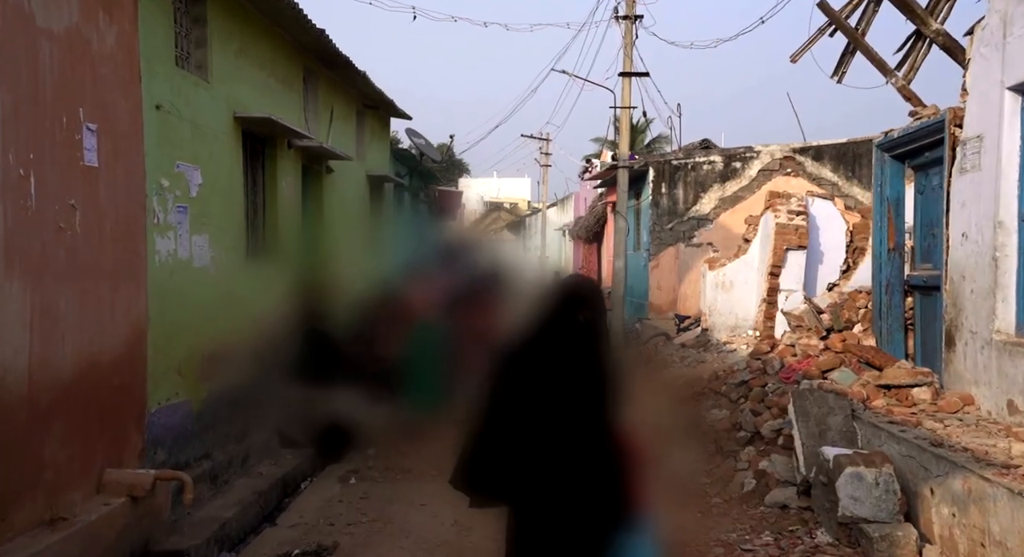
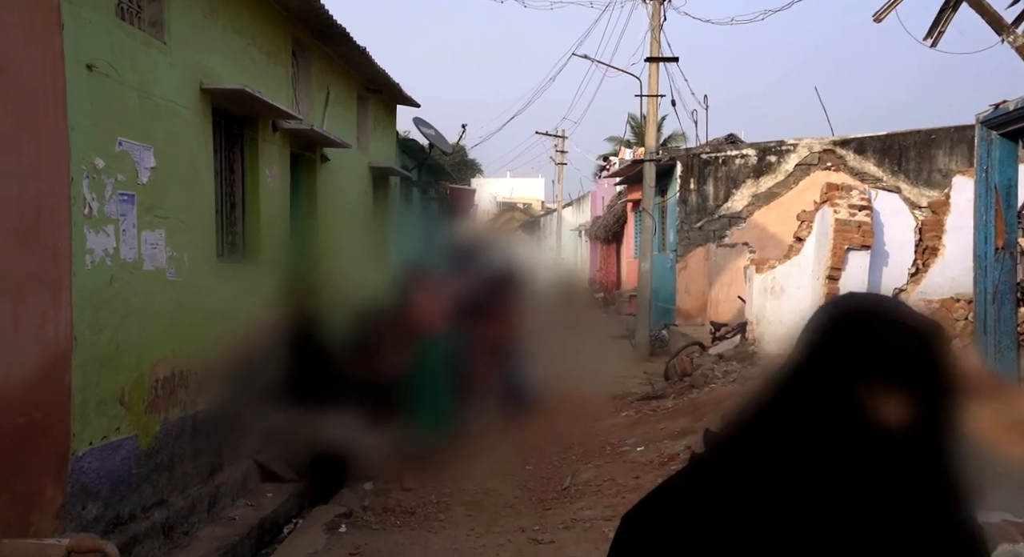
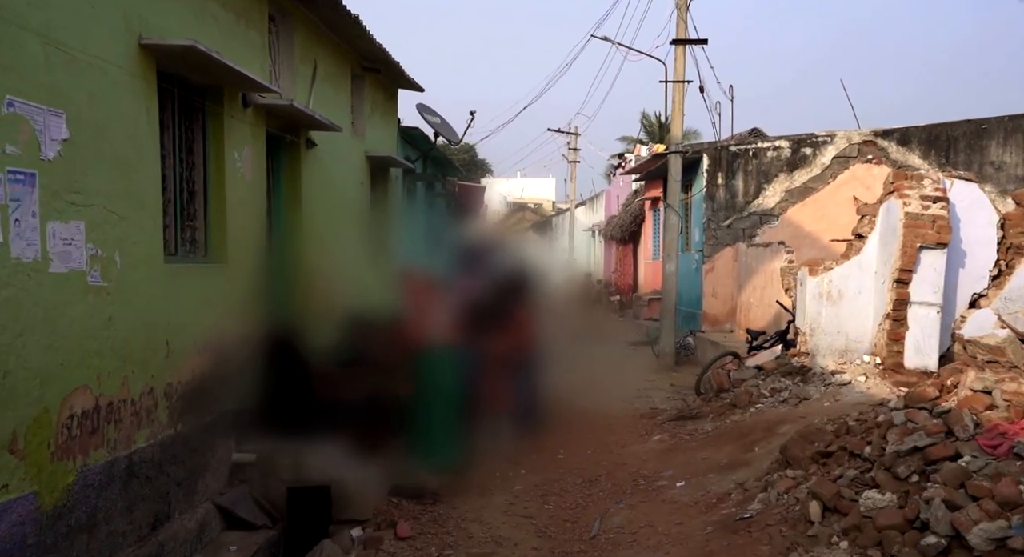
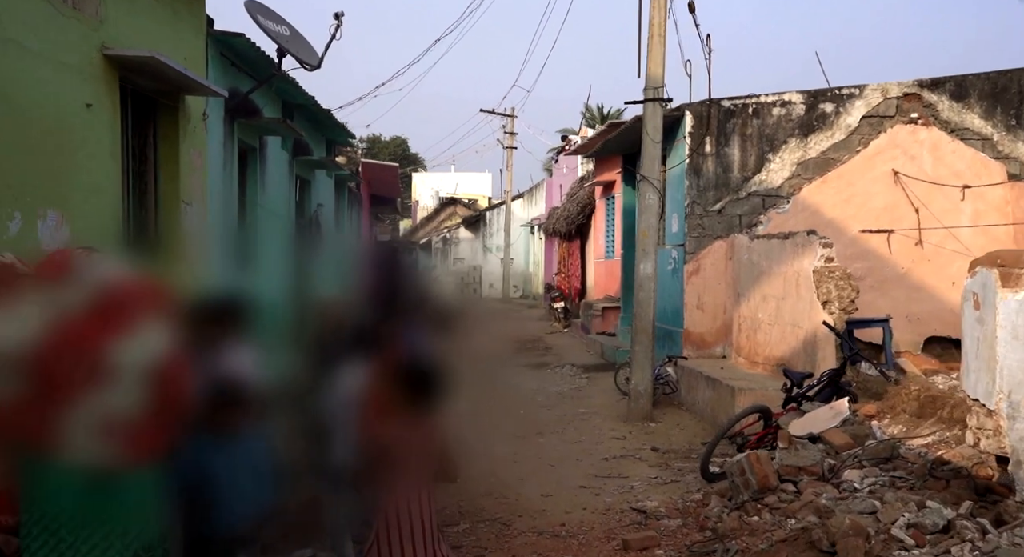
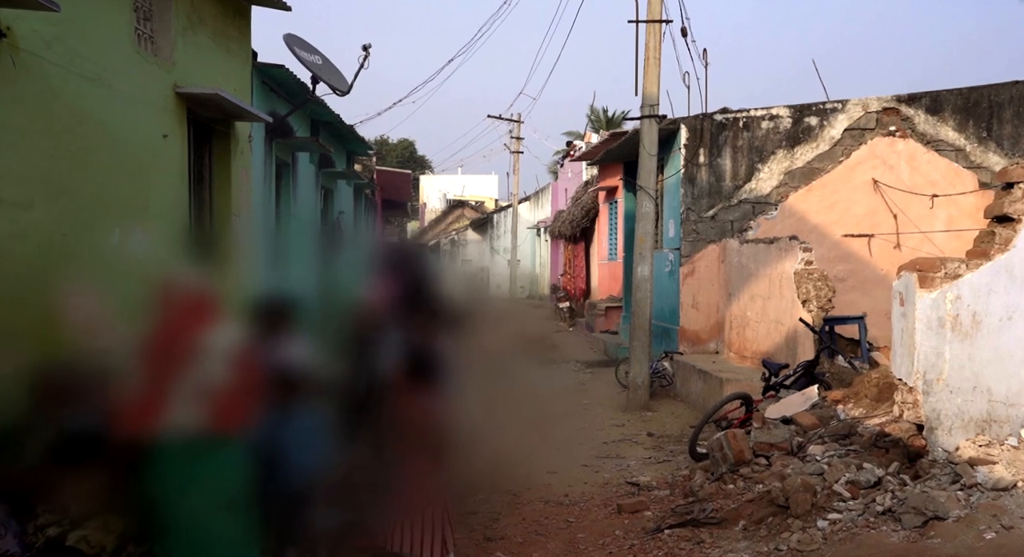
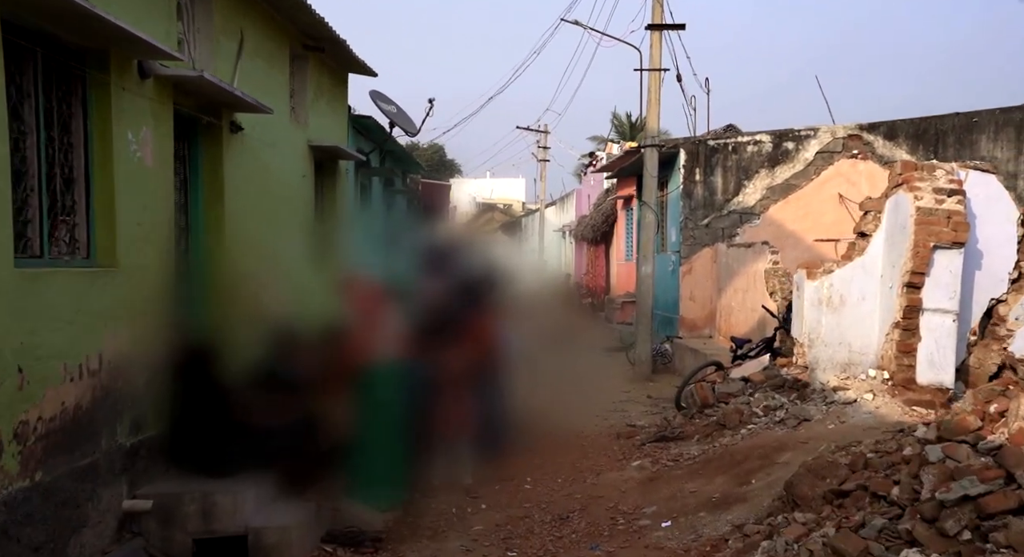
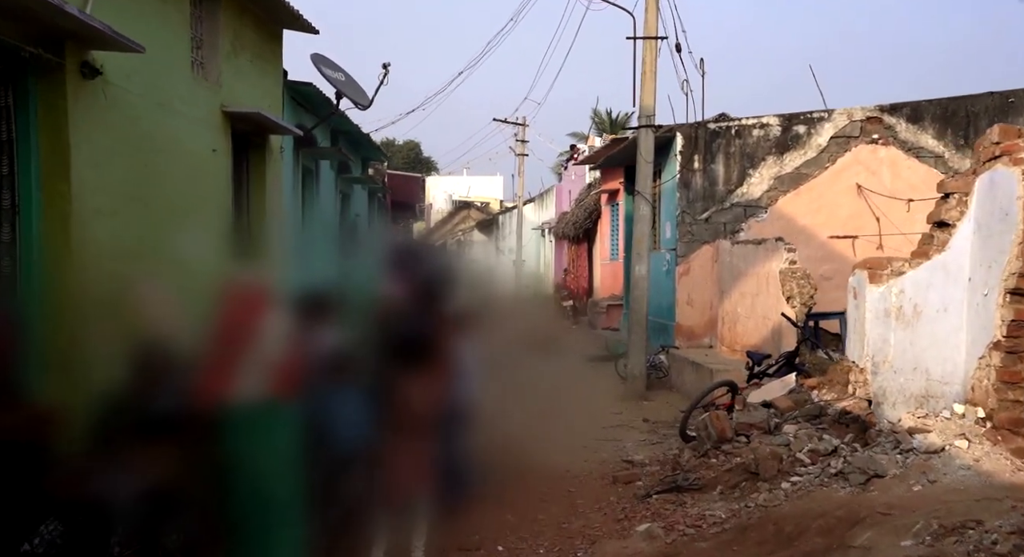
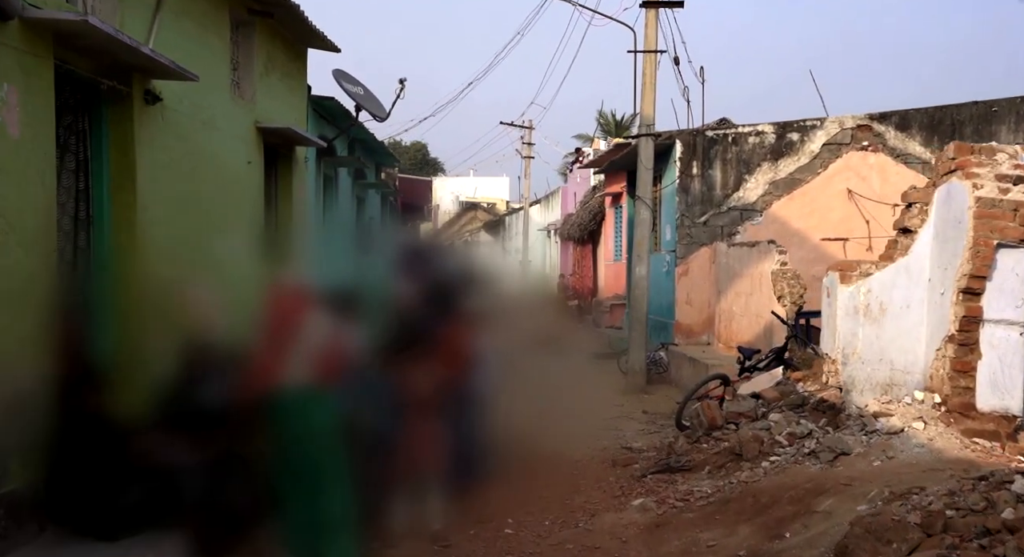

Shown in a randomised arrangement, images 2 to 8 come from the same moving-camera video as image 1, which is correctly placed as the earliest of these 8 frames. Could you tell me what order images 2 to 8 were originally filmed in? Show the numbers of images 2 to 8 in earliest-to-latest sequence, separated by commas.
2, 3, 6, 8, 7, 5, 4
